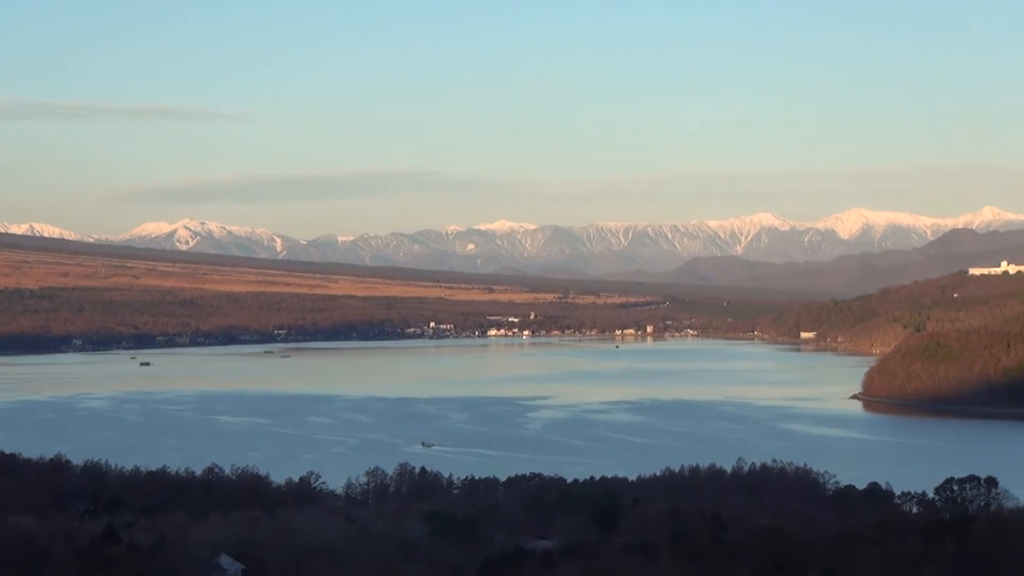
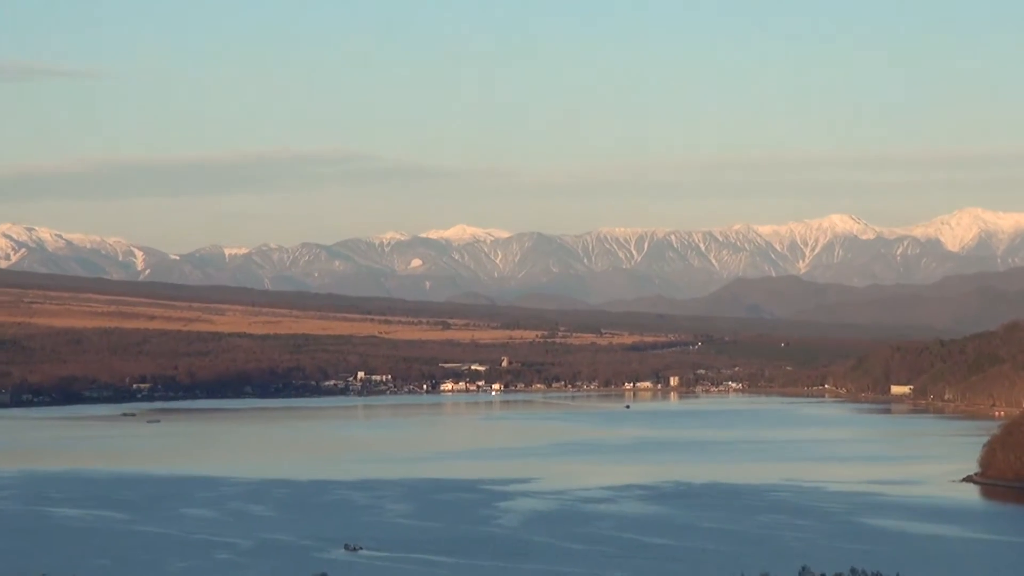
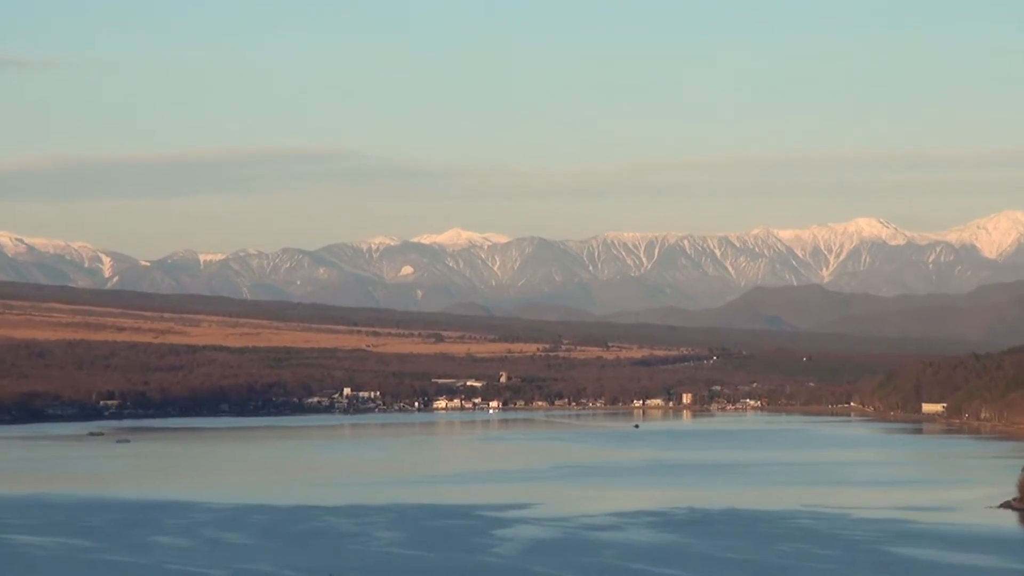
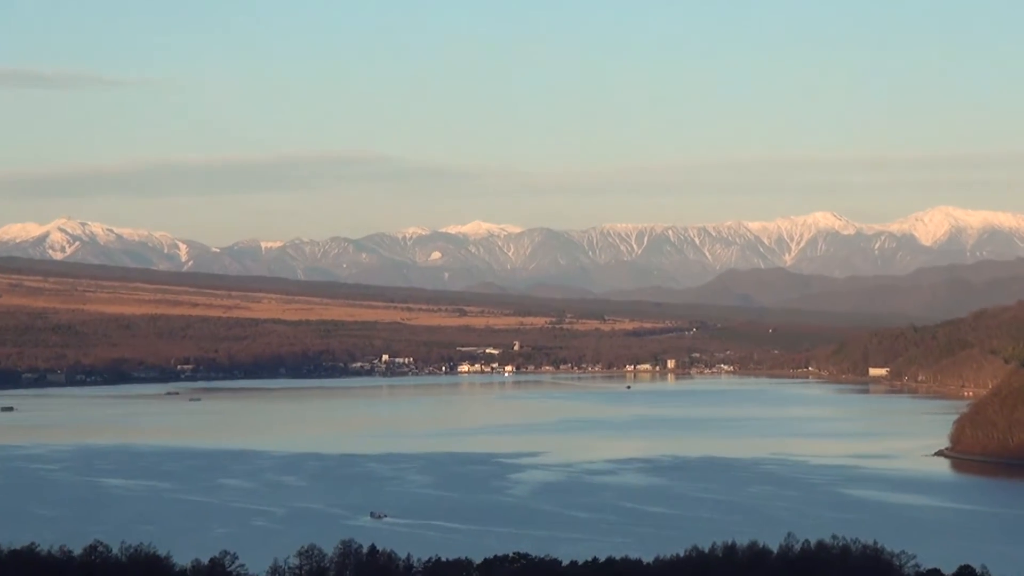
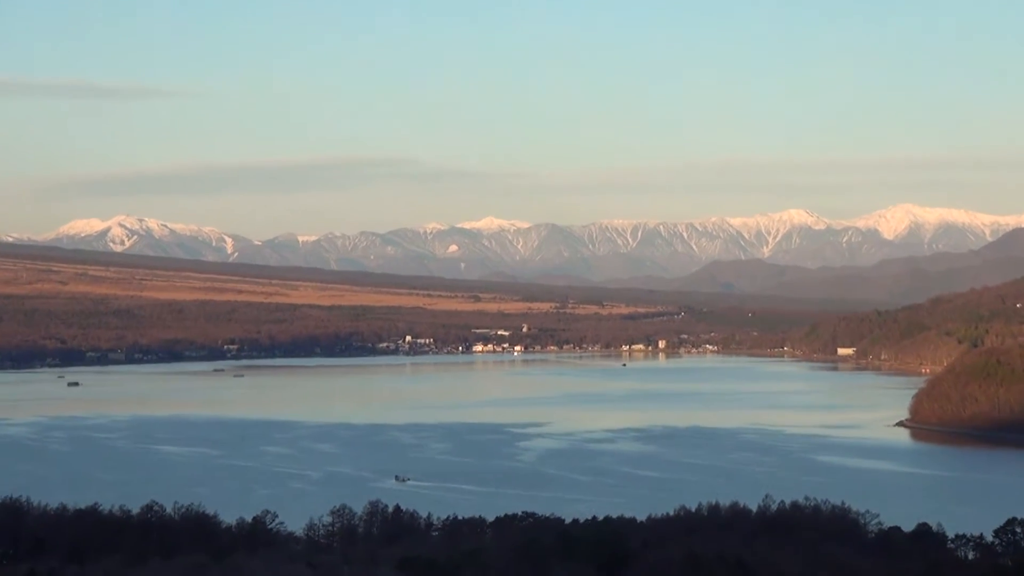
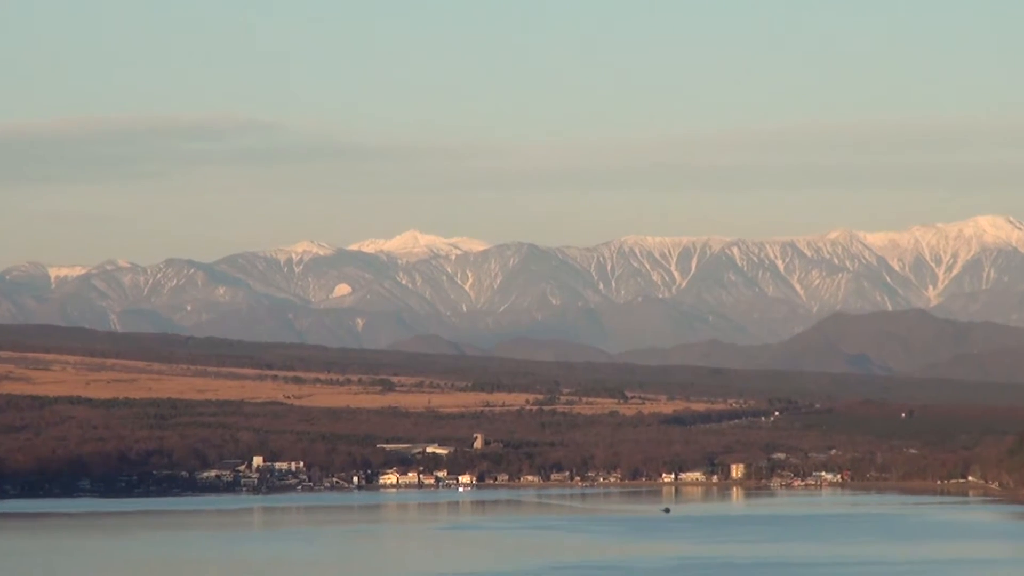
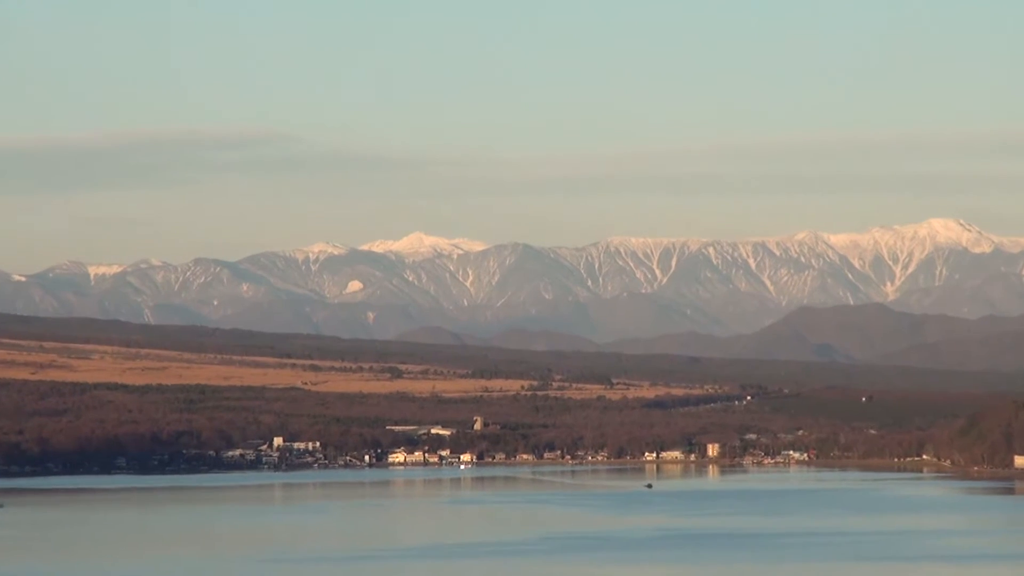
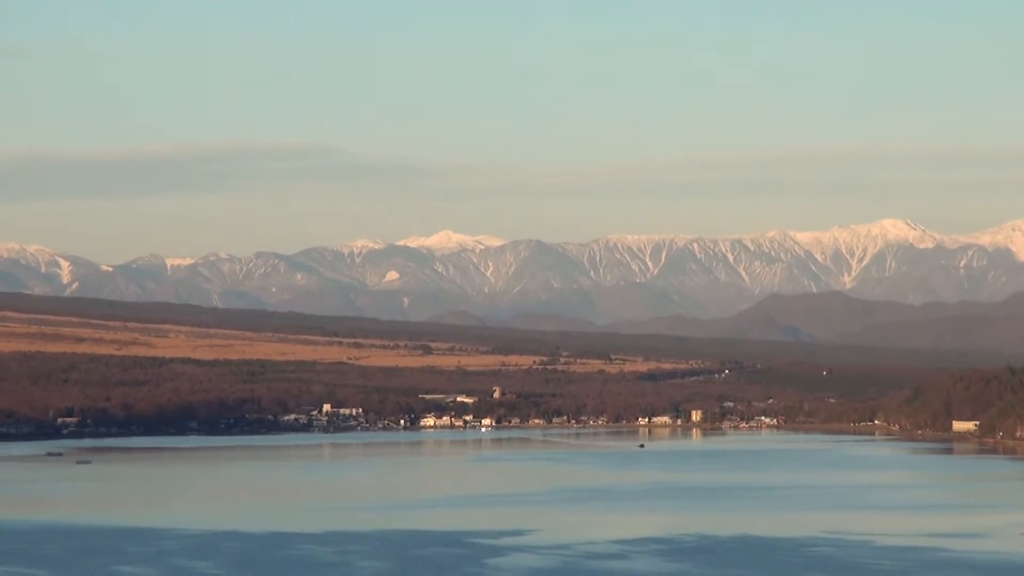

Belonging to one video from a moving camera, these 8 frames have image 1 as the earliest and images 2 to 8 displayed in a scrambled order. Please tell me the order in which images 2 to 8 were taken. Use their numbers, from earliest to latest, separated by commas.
5, 4, 2, 3, 8, 7, 6
